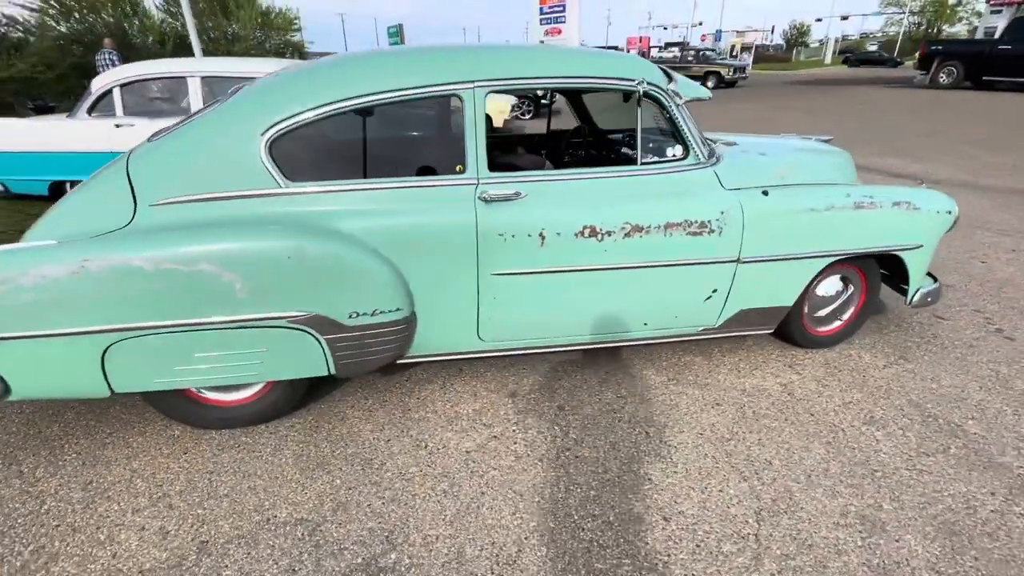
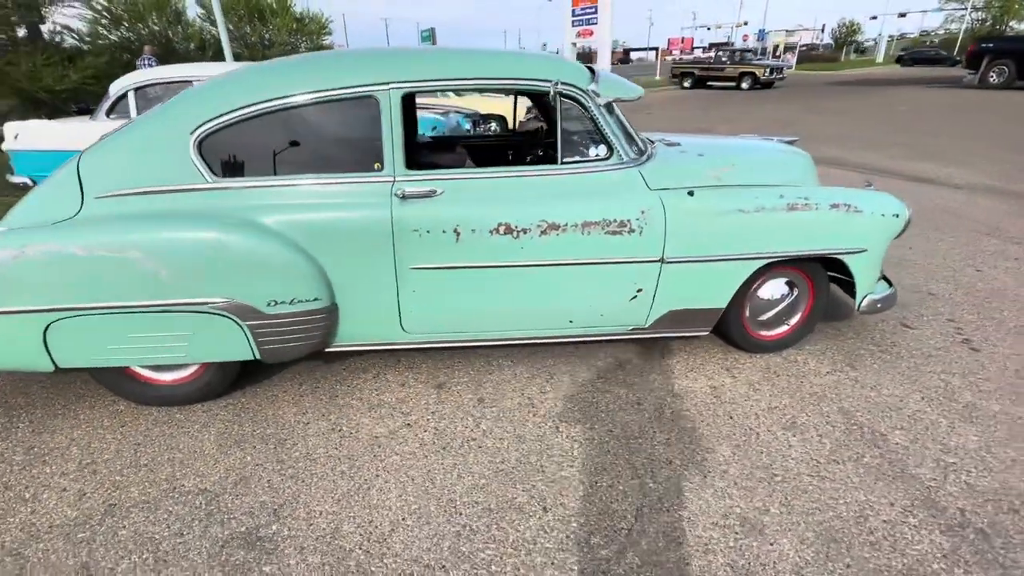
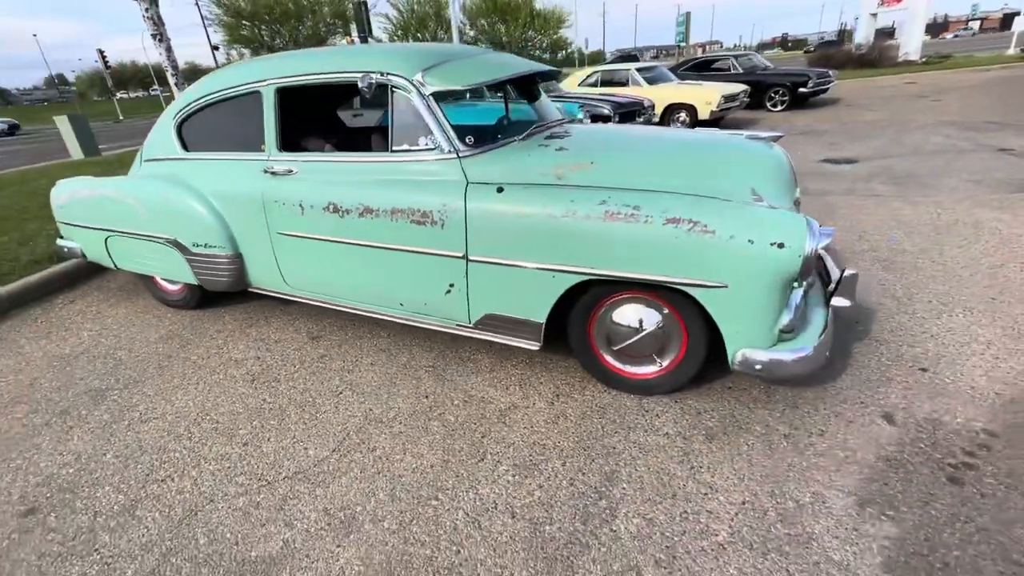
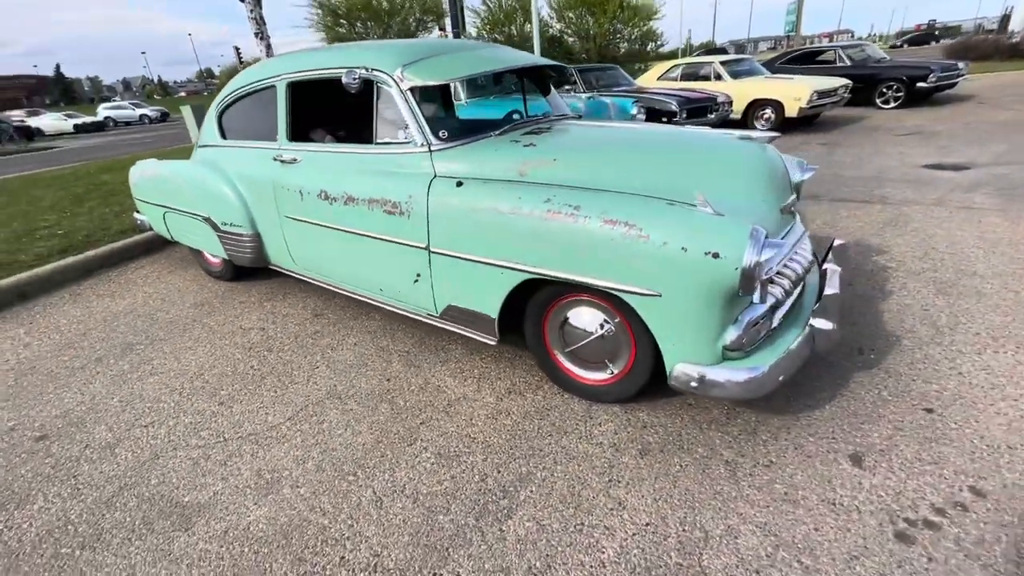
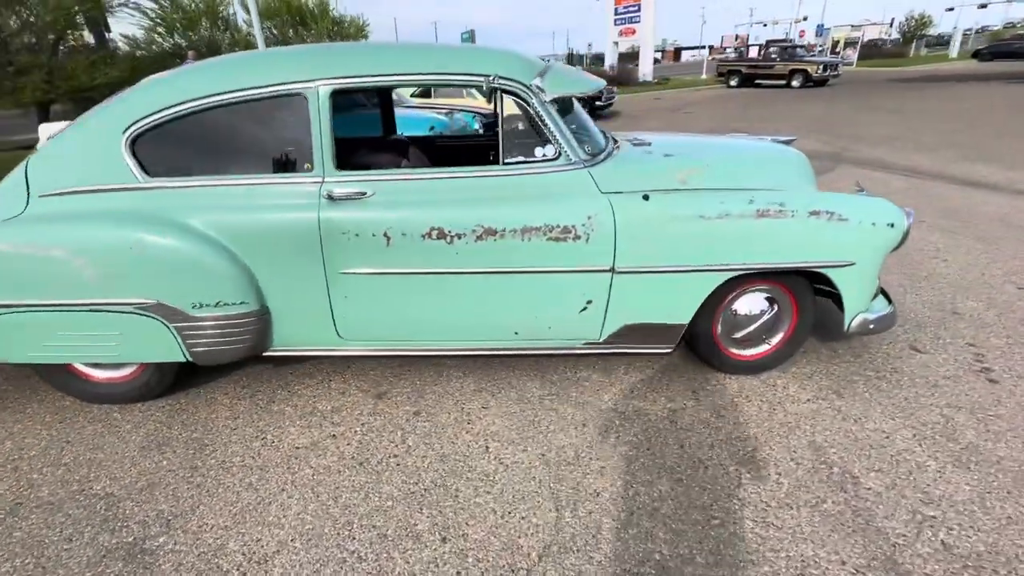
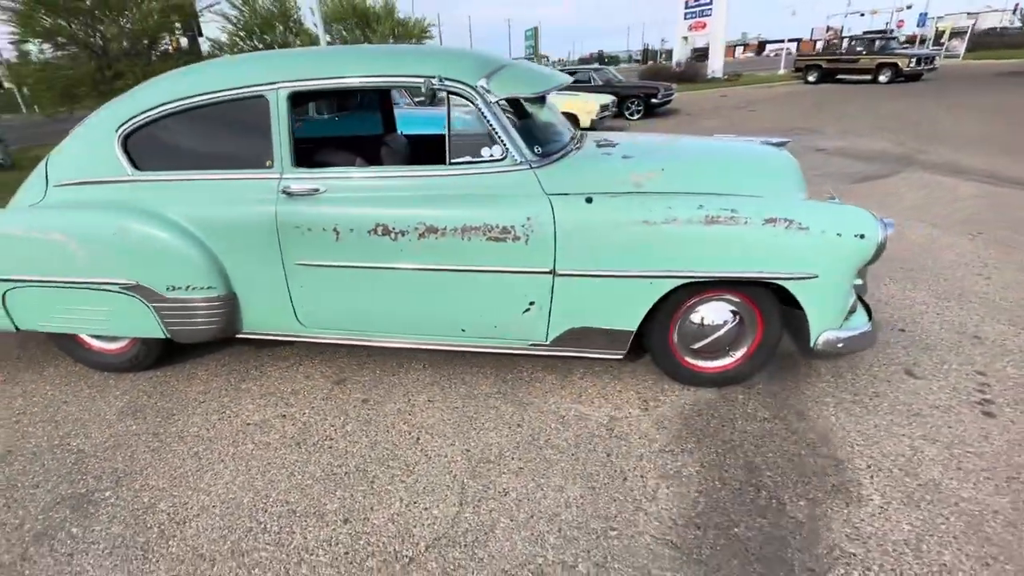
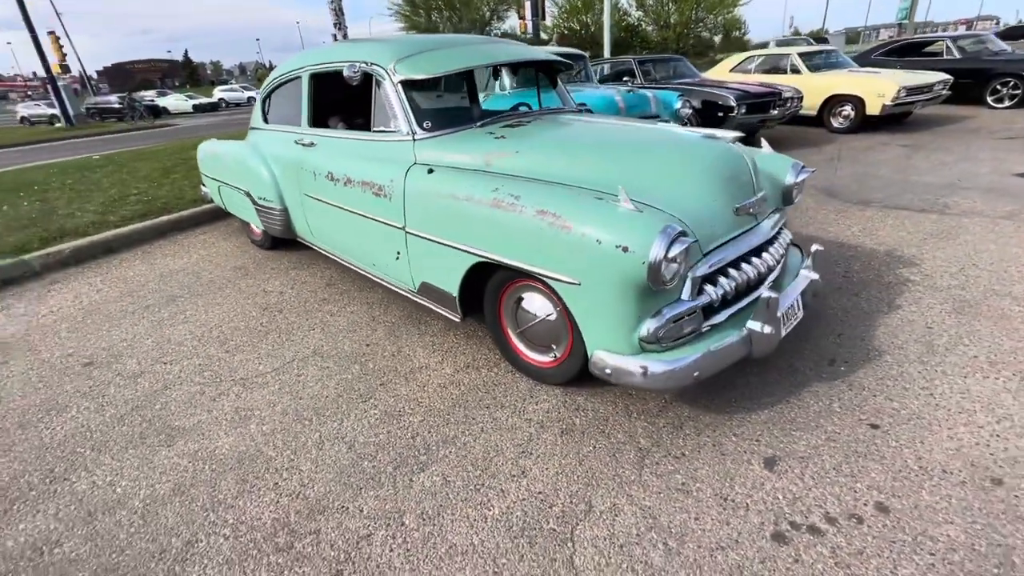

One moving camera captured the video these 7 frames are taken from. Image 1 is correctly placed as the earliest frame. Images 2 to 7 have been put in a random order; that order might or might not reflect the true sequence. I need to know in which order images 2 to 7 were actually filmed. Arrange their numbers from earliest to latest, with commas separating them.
2, 5, 6, 3, 4, 7
